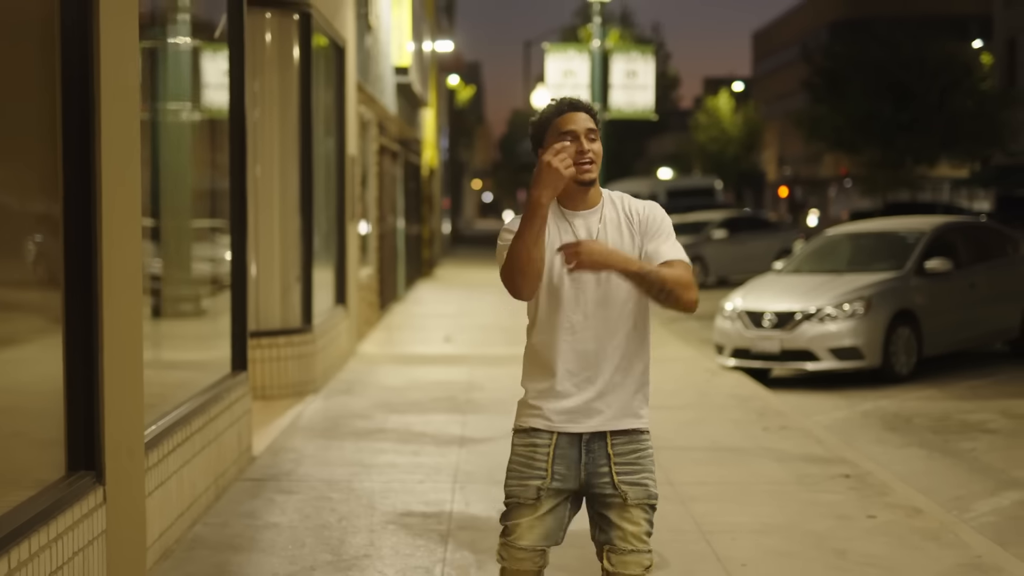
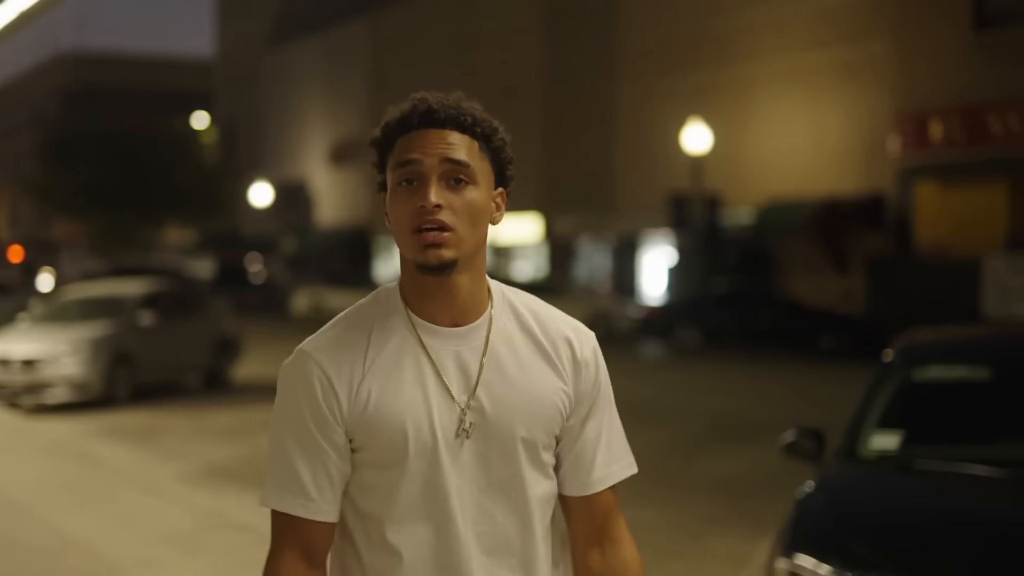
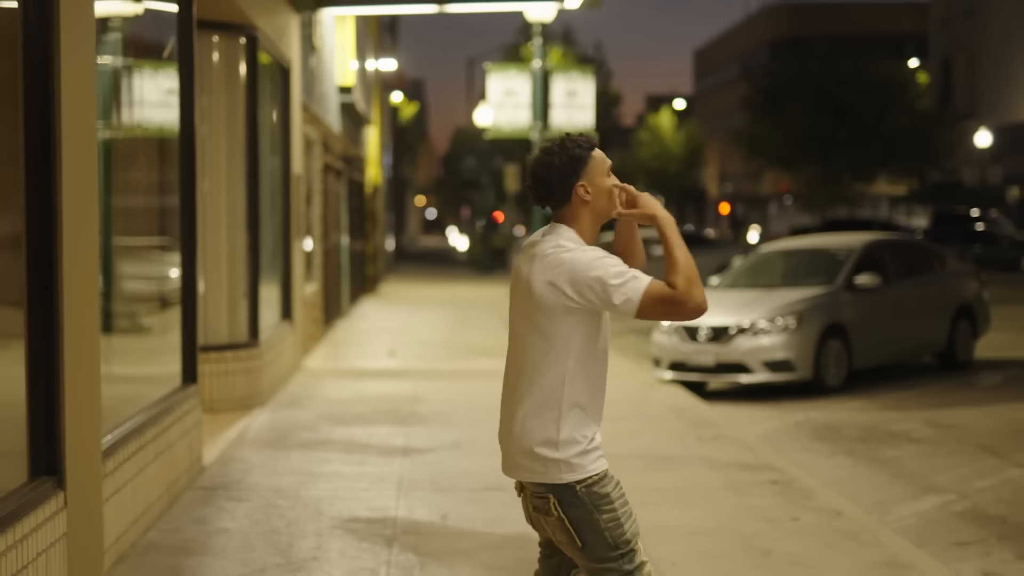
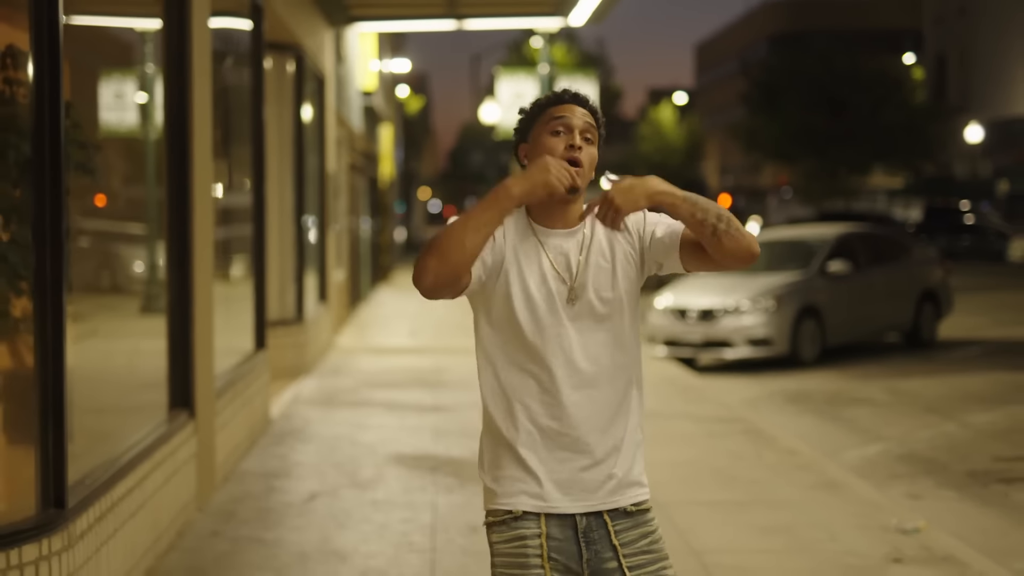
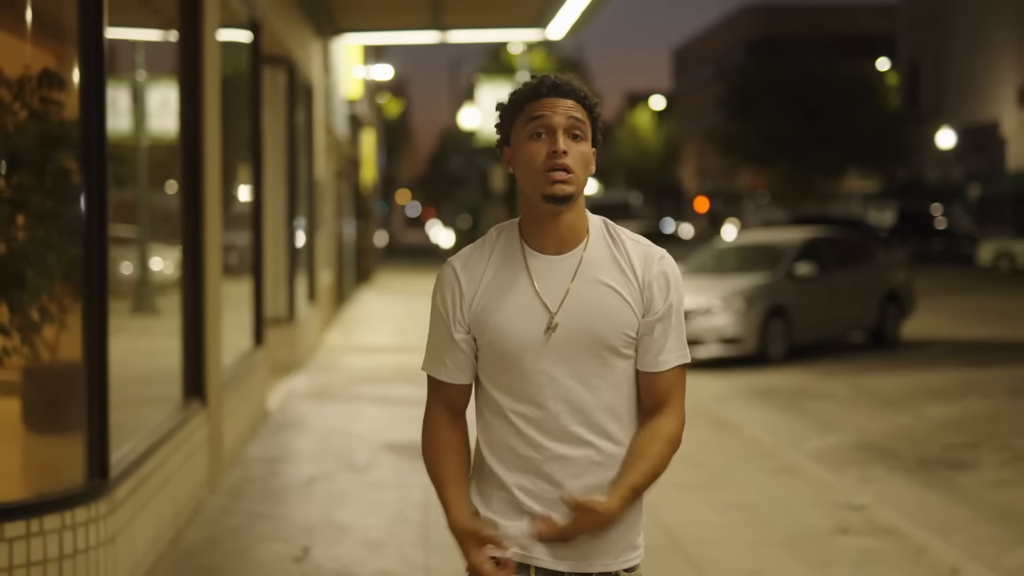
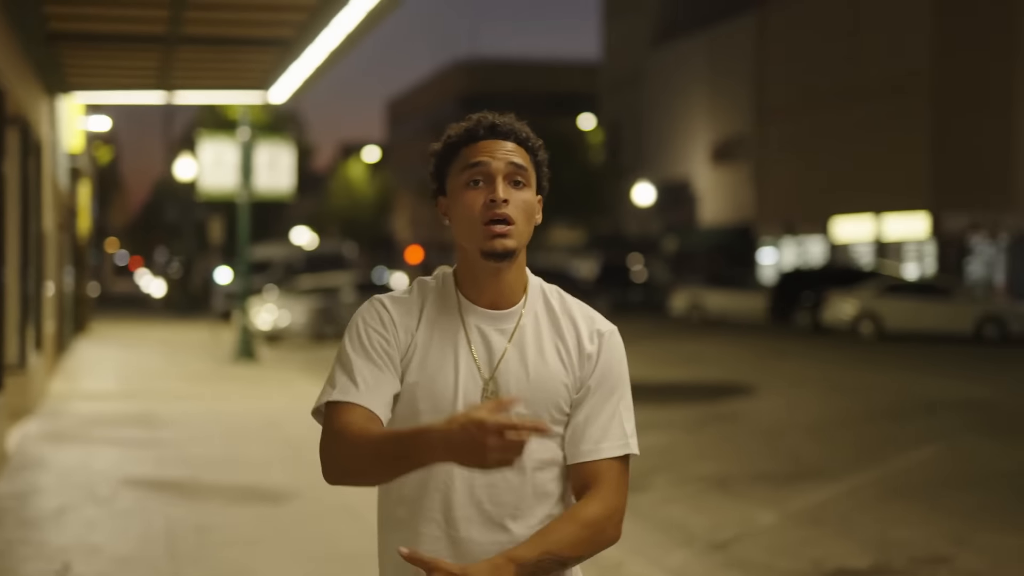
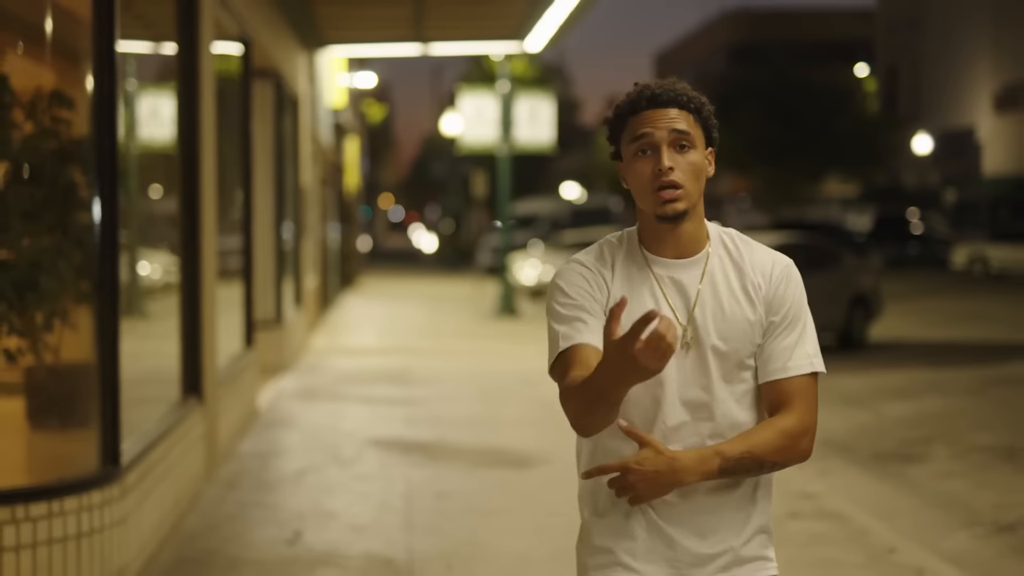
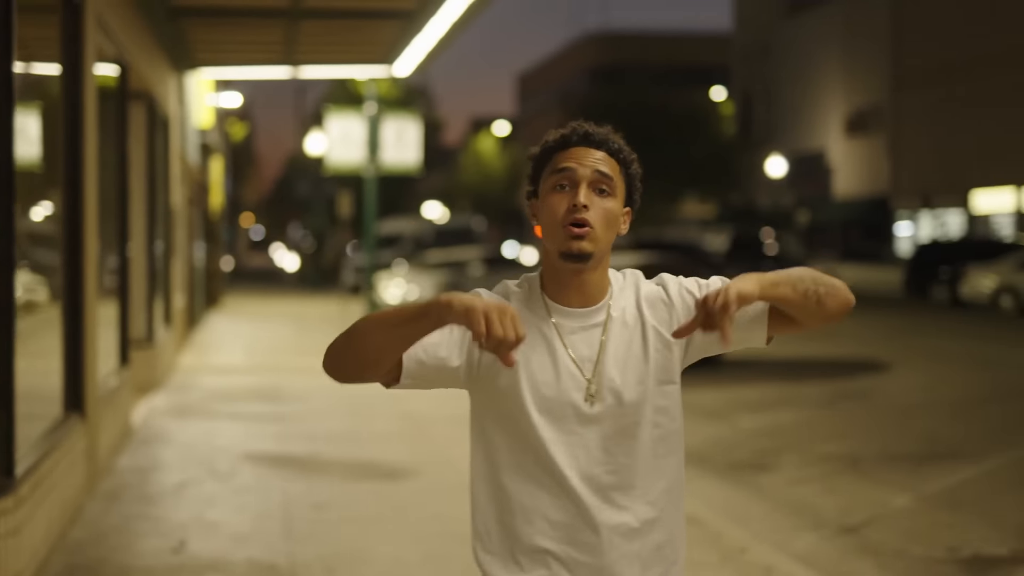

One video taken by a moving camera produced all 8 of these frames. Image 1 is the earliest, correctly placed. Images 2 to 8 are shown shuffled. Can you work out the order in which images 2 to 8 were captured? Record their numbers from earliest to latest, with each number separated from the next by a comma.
3, 4, 5, 7, 8, 6, 2
